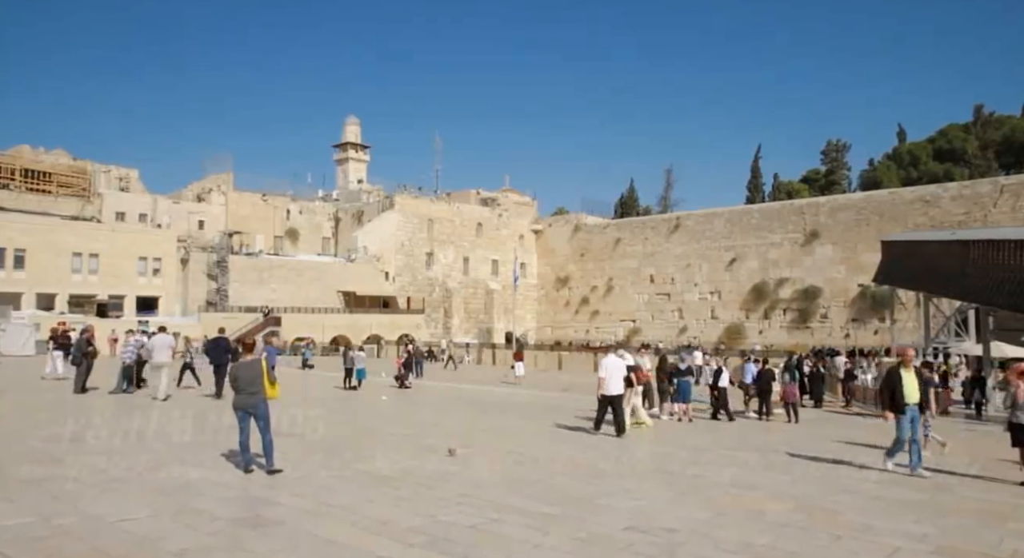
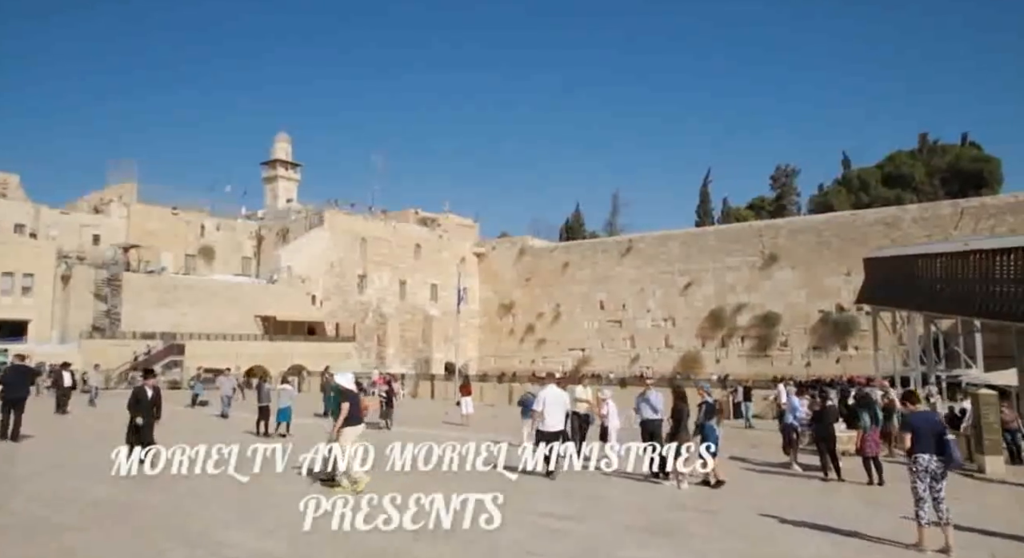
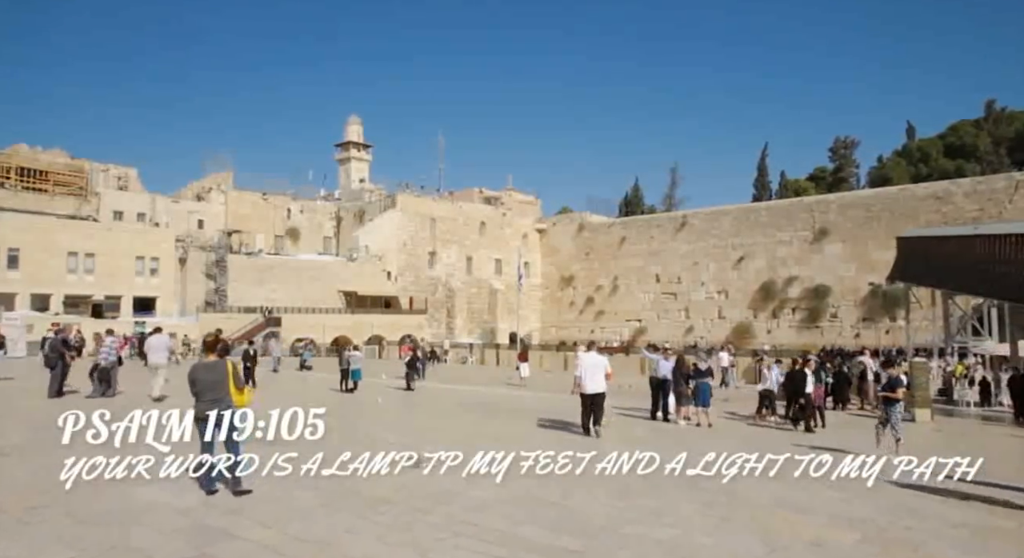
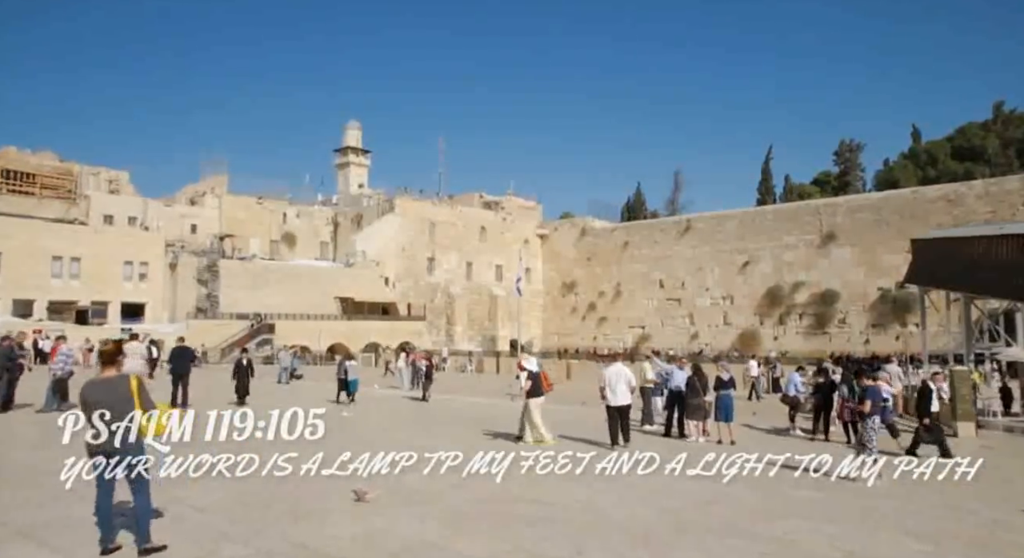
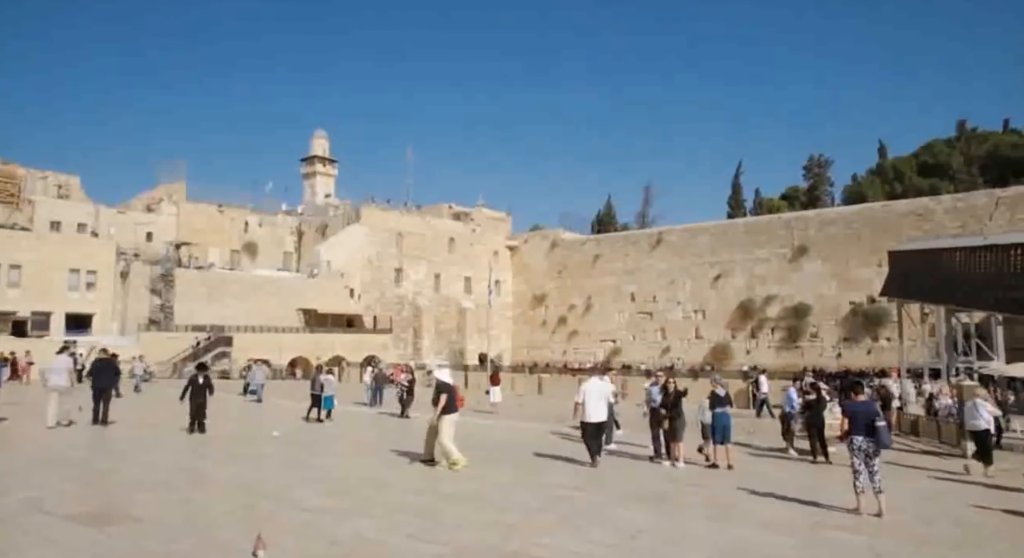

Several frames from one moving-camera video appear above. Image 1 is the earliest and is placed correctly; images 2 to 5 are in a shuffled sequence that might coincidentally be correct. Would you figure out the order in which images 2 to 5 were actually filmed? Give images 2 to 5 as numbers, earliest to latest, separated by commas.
3, 4, 5, 2
